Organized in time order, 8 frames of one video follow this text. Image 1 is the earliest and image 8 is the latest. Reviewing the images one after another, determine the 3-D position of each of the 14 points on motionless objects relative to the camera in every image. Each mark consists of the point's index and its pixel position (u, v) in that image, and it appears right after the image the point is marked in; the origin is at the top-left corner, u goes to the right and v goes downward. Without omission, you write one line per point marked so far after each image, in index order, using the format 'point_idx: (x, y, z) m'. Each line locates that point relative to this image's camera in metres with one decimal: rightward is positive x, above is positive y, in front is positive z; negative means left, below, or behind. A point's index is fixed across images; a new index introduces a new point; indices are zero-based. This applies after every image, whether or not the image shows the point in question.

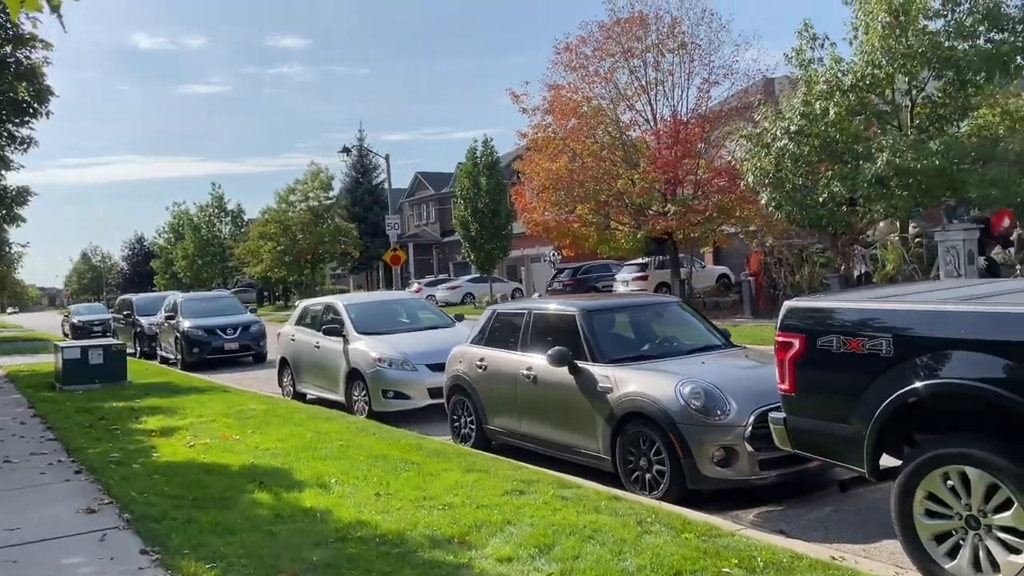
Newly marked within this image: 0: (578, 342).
0: (+0.5, -0.4, +6.7) m
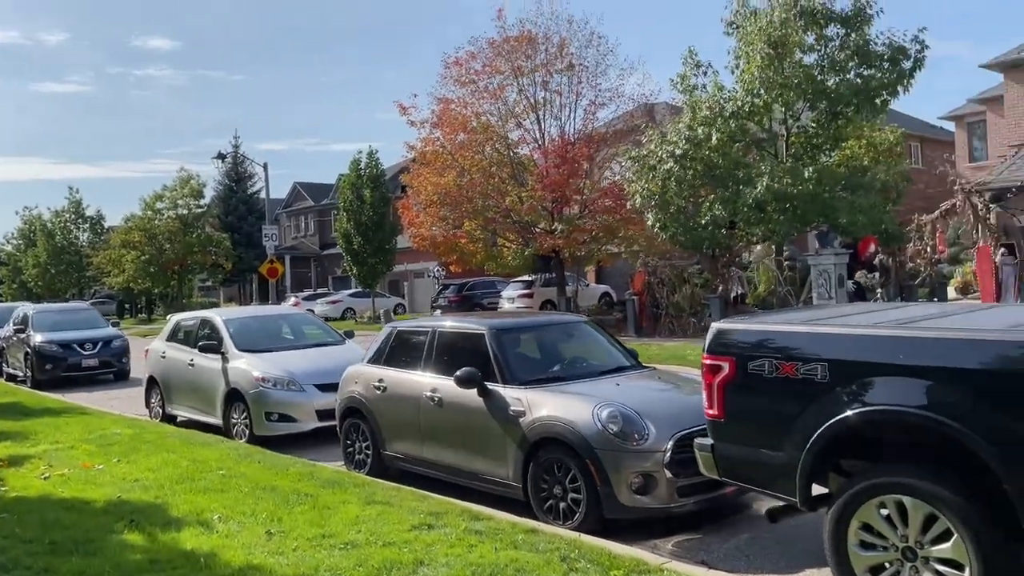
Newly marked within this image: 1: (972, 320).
0: (-0.2, -0.6, +6.4) m
1: (+2.3, -0.2, +4.1) m
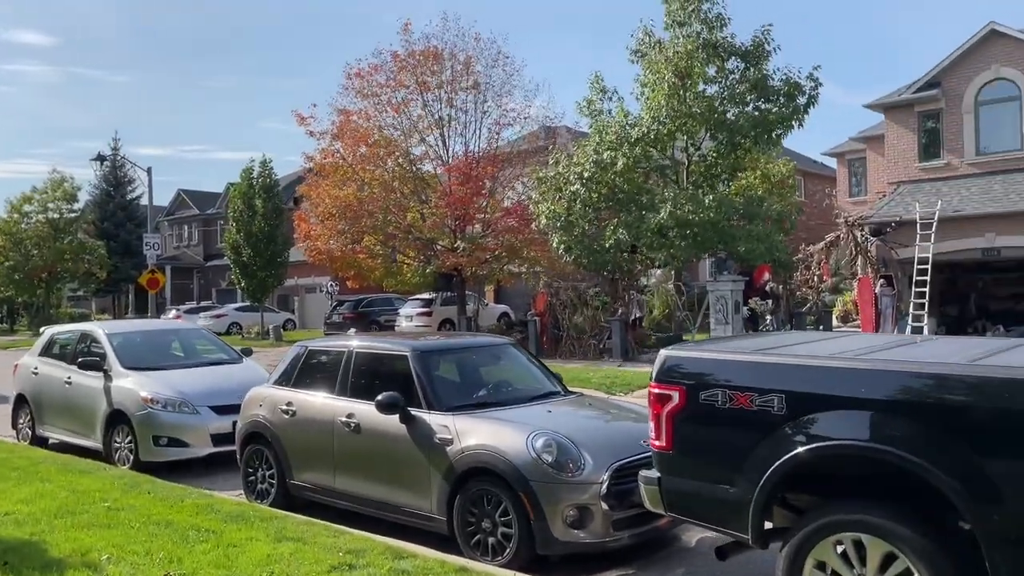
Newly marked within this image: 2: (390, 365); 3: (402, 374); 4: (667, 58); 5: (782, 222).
0: (-0.8, -0.7, +6.0) m
1: (+2.0, -0.3, +4.1) m
2: (-1.0, -0.6, +6.3) m
3: (-0.9, -0.6, +6.2) m
4: (+3.4, +4.9, +17.8) m
5: (+5.9, +1.5, +18.1) m
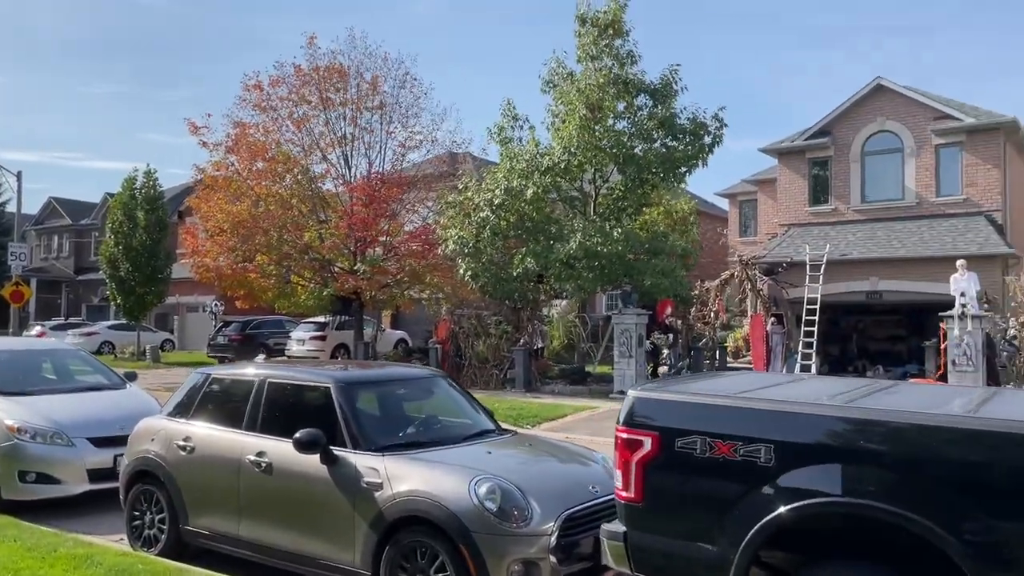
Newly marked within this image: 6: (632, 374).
0: (-1.2, -0.9, +5.4) m
1: (+1.8, -0.5, +3.9) m
2: (-1.5, -0.7, +5.7) m
3: (-1.4, -0.8, +5.6) m
4: (+1.5, +4.2, +17.9) m
5: (+3.9, +0.7, +18.4) m
6: (+2.4, -1.7, +16.9) m
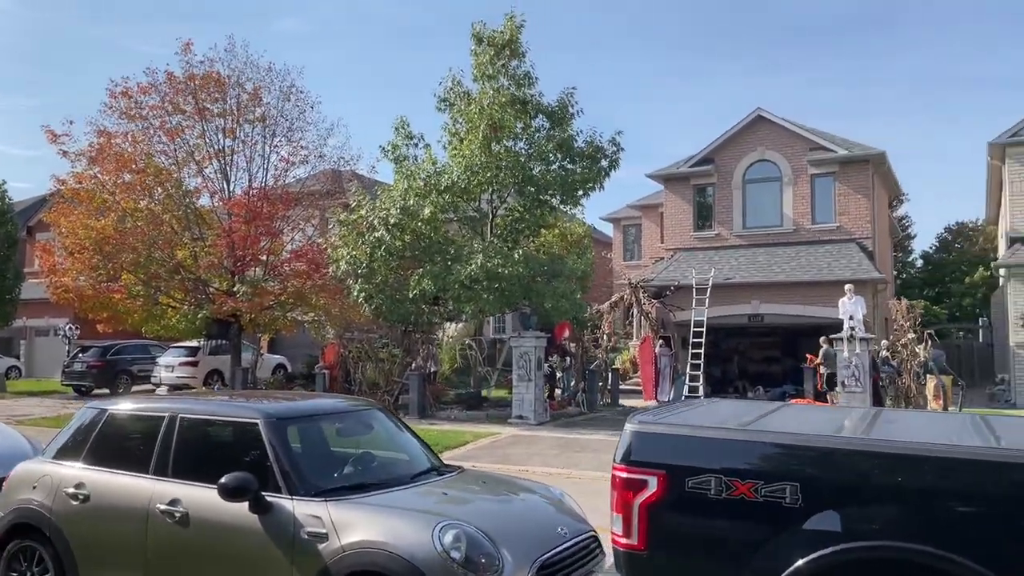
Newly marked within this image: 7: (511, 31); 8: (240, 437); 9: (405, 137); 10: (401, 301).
0: (-1.5, -1.0, +4.7) m
1: (+1.7, -0.6, +3.7) m
2: (-1.7, -0.9, +4.9) m
3: (-1.6, -0.9, +4.9) m
4: (-0.7, +3.8, +17.6) m
5: (+1.6, +0.2, +18.3) m
6: (+0.4, -2.2, +16.6) m
7: (-0.1, +5.6, +18.0) m
8: (-1.6, -0.9, +4.9) m
9: (-2.4, +3.4, +18.6) m
10: (-2.3, -0.3, +17.6) m
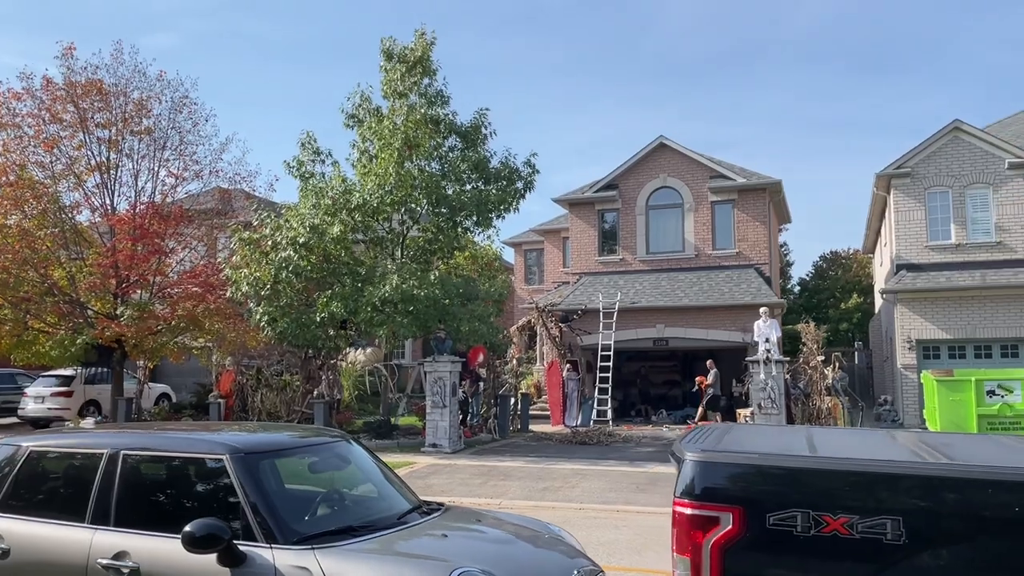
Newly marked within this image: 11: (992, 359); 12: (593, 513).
0: (-1.4, -1.1, +4.1) m
1: (+1.9, -0.7, +3.5) m
2: (-1.7, -0.9, +4.2) m
3: (-1.6, -1.0, +4.2) m
4: (-2.5, +3.3, +17.0) m
5: (-0.3, -0.3, +18.0) m
6: (-1.3, -2.6, +16.0) m
7: (-1.9, +5.1, +17.6) m
8: (-1.6, -1.0, +4.2) m
9: (-4.3, +2.9, +17.8) m
10: (-4.1, -0.7, +16.7) m
11: (+11.4, -1.7, +19.8) m
12: (+1.0, -2.8, +10.4) m
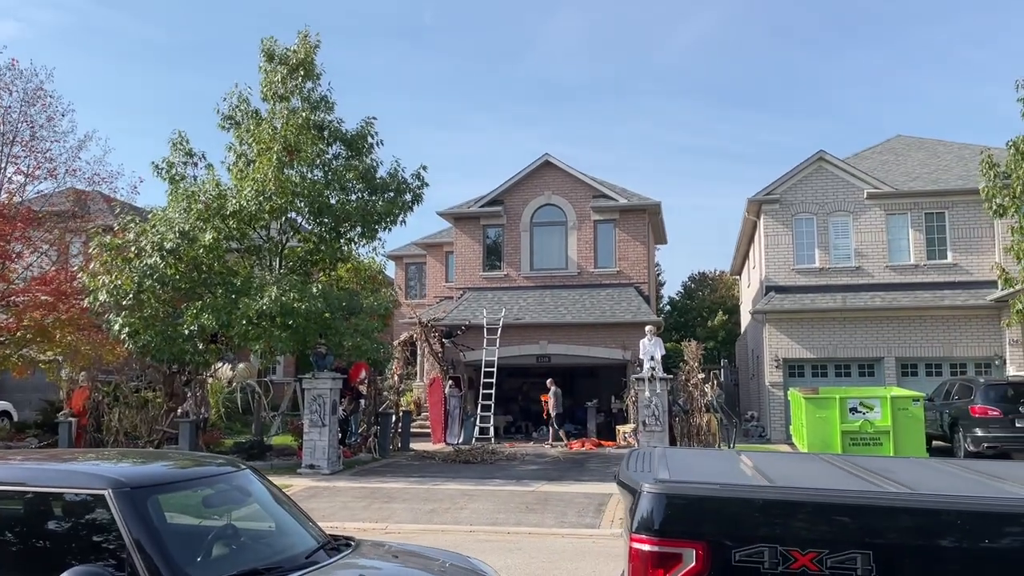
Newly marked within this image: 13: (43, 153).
0: (-1.7, -1.1, +3.5) m
1: (+1.6, -0.8, +3.4) m
2: (-2.1, -1.0, +3.6) m
3: (-1.9, -1.0, +3.6) m
4: (-4.7, +3.1, +16.2) m
5: (-2.7, -0.6, +17.4) m
6: (-3.5, -2.9, +15.3) m
7: (-4.2, +4.8, +16.9) m
8: (-1.9, -1.0, +3.6) m
9: (-6.6, +2.7, +16.7) m
10: (-6.3, -0.9, +15.5) m
11: (+8.6, -2.3, +21.0) m
12: (-0.3, -3.0, +10.1) m
13: (-10.5, +3.0, +18.5) m
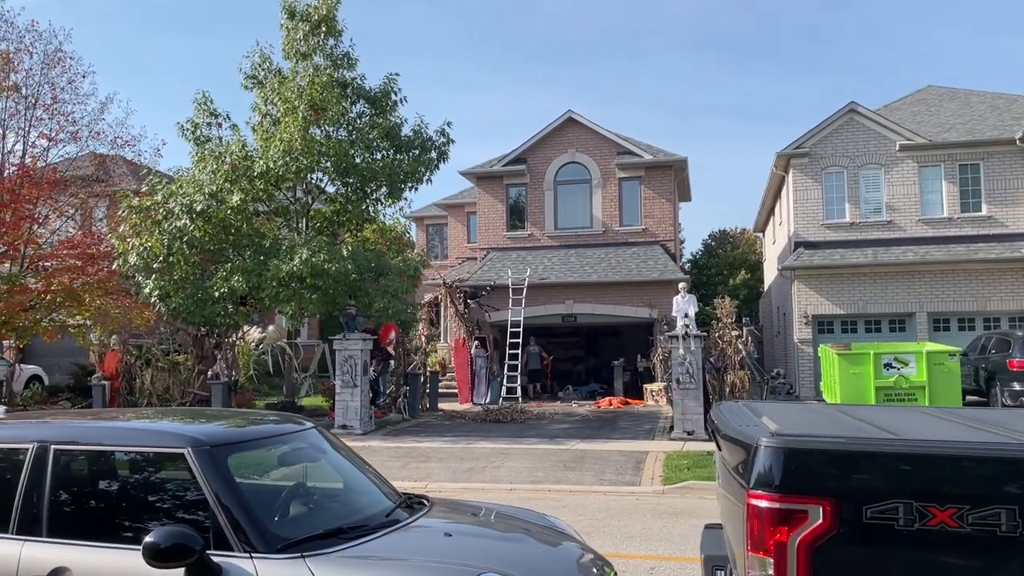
0: (-1.4, -0.9, +3.4) m
1: (+2.0, -0.5, +3.3) m
2: (-1.7, -0.8, +3.5) m
3: (-1.6, -0.8, +3.5) m
4: (-4.1, +3.8, +16.0) m
5: (-2.1, +0.2, +17.3) m
6: (-2.9, -2.2, +15.3) m
7: (-3.7, +5.6, +16.6) m
8: (-1.5, -0.8, +3.5) m
9: (-6.1, +3.4, +16.5) m
10: (-5.7, -0.2, +15.5) m
11: (+9.2, -1.1, +20.7) m
12: (+0.2, -2.5, +10.1) m
13: (-9.9, +3.8, +18.4) m
